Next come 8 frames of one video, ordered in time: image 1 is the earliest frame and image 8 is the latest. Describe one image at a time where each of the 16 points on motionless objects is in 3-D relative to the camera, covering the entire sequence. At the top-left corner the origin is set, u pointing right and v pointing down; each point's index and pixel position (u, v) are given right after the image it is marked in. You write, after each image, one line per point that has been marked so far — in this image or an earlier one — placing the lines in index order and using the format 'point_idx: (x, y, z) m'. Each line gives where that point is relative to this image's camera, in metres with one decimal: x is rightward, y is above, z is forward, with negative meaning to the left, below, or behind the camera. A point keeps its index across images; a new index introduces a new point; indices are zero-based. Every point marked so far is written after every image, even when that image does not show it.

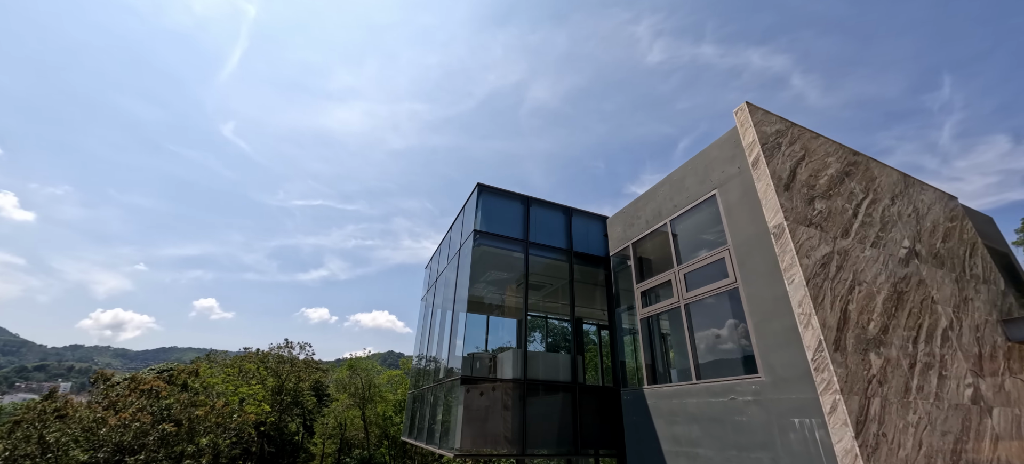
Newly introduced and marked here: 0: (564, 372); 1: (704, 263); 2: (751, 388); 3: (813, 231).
0: (+1.5, -4.1, +11.9) m
1: (+4.3, -0.7, +9.0) m
2: (+4.3, -2.8, +7.3) m
3: (+5.3, 0.0, +7.2) m
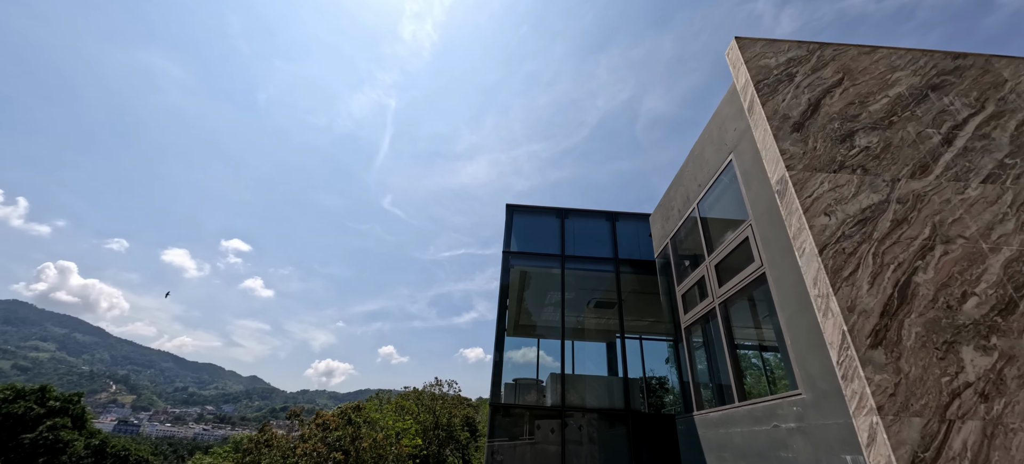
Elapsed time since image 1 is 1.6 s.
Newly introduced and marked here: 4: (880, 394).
0: (+2.7, -4.2, +10.3) m
1: (+3.8, -0.3, +7.0) m
2: (+3.6, -2.3, +5.2) m
3: (+4.1, +0.7, +5.1) m
4: (+3.4, -1.5, +3.7) m
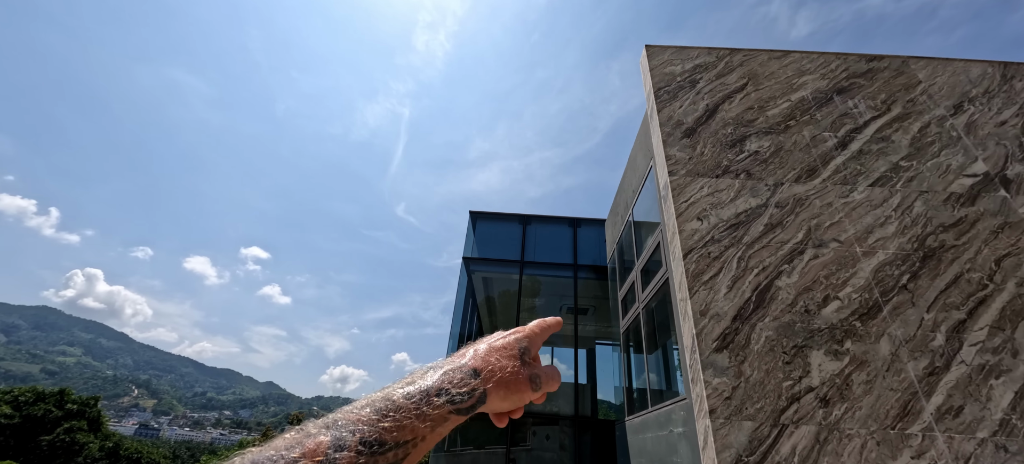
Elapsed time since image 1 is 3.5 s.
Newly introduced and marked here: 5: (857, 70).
0: (+1.5, -4.4, +10.3) m
1: (+2.5, -0.3, +7.0) m
2: (+2.2, -2.4, +5.2) m
3: (+2.7, +0.6, +5.1) m
4: (+1.9, -1.5, +3.8) m
5: (+5.2, +2.5, +6.1) m
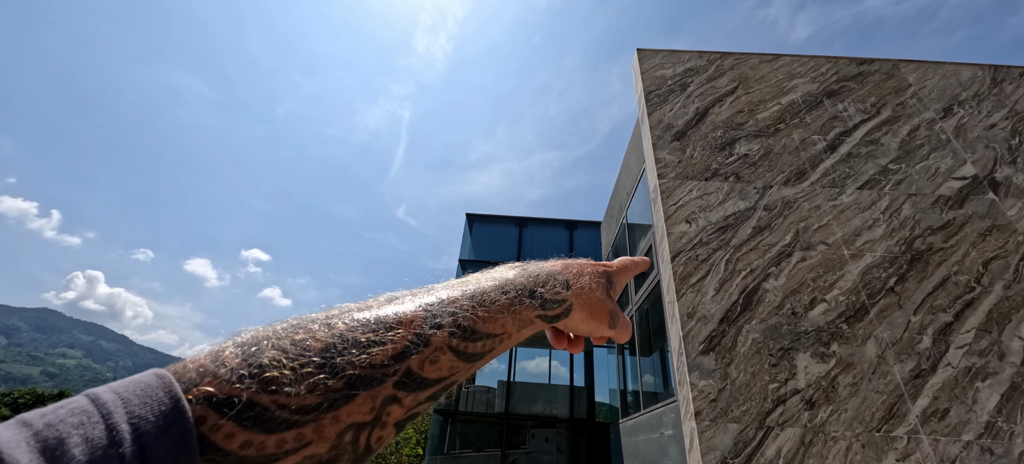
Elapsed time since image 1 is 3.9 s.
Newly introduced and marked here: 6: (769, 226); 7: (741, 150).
0: (+1.3, -4.4, +10.3) m
1: (+2.3, -0.4, +7.0) m
2: (+2.0, -2.4, +5.2) m
3: (+2.5, +0.6, +5.1) m
4: (+1.8, -1.6, +3.8) m
5: (+5.1, +2.4, +6.2) m
6: (+3.0, +0.1, +4.7) m
7: (+3.1, +1.1, +5.4) m
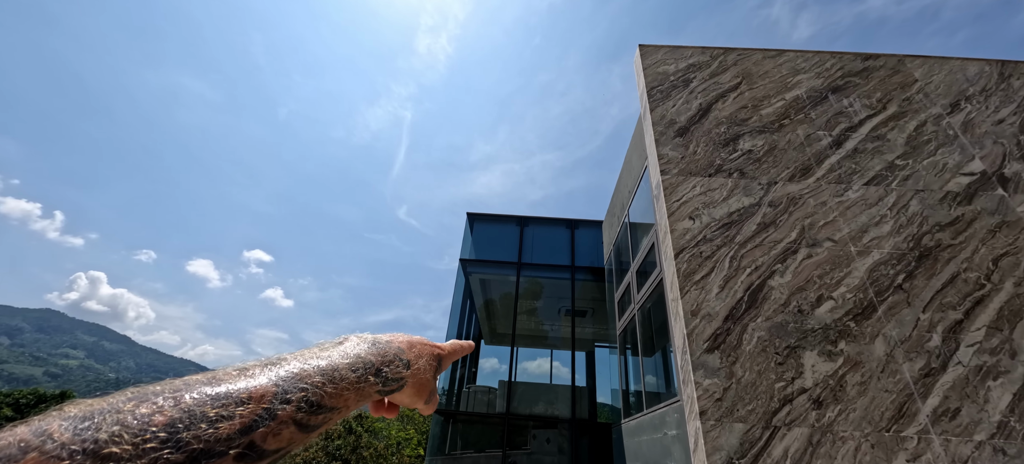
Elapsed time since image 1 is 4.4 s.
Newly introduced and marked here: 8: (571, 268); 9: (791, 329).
0: (+1.4, -4.4, +10.2) m
1: (+2.4, -0.4, +6.9) m
2: (+2.1, -2.4, +5.1) m
3: (+2.5, +0.6, +5.0) m
4: (+1.8, -1.5, +3.7) m
5: (+5.1, +2.5, +6.1) m
6: (+3.0, +0.1, +4.7) m
7: (+3.1, +1.1, +5.3) m
8: (+1.8, -1.1, +12.1) m
9: (+2.8, -1.0, +4.0) m
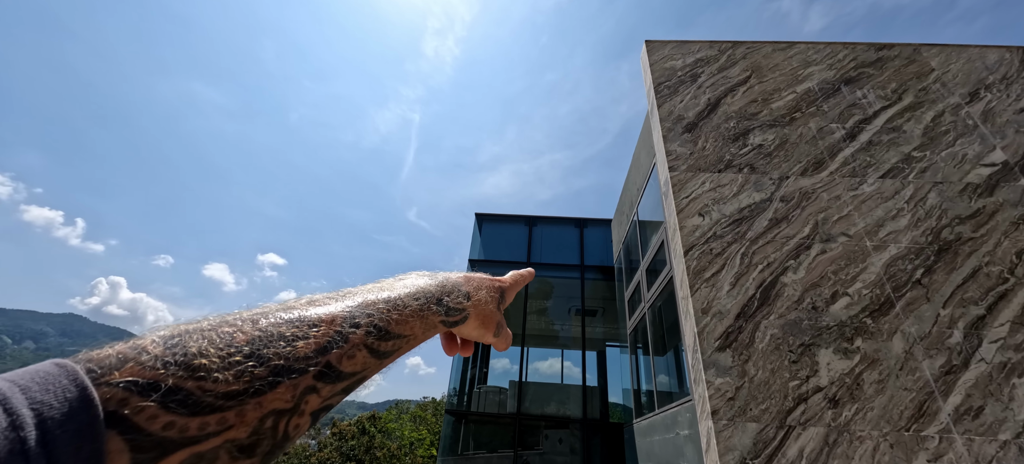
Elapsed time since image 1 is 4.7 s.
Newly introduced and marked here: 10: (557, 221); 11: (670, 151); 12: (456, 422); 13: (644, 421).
0: (+1.7, -4.4, +10.2) m
1: (+2.5, -0.3, +6.9) m
2: (+2.2, -2.3, +5.1) m
3: (+2.6, +0.7, +5.0) m
4: (+1.9, -1.5, +3.6) m
5: (+5.2, +2.5, +5.9) m
6: (+3.1, +0.2, +4.6) m
7: (+3.1, +1.2, +5.2) m
8: (+2.1, -1.1, +12.1) m
9: (+2.9, -0.9, +3.9) m
10: (+1.5, +0.4, +12.9) m
11: (+2.1, +1.1, +5.3) m
12: (-1.4, -4.7, +10.0) m
13: (+2.3, -3.3, +7.1) m
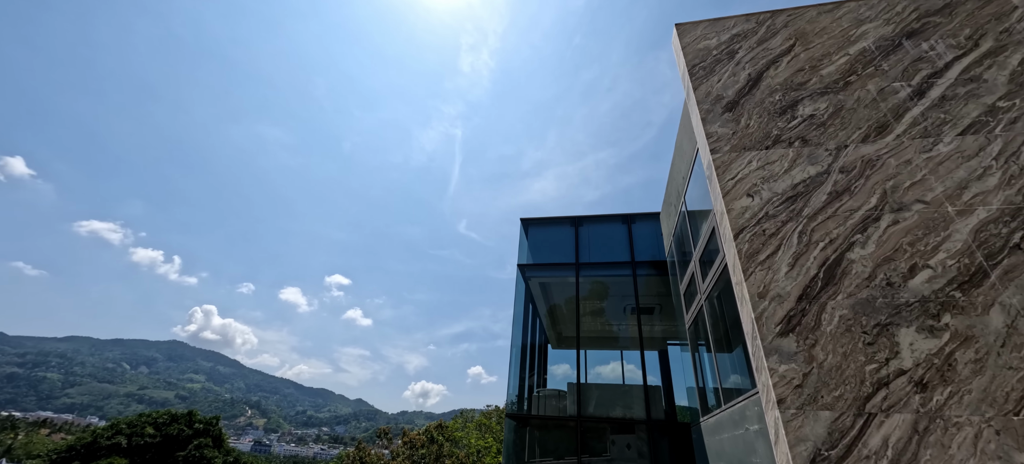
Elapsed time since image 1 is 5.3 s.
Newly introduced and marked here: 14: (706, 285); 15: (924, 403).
0: (+3.1, -4.3, +9.9) m
1: (+3.2, -0.1, +6.5) m
2: (+2.9, -2.1, +4.8) m
3: (+3.0, +0.9, +4.7) m
4: (+2.3, -1.3, +3.4) m
5: (+5.6, +3.0, +5.4) m
6: (+3.5, +0.4, +4.2) m
7: (+3.5, +1.5, +4.9) m
8: (+3.5, -0.9, +11.8) m
9: (+3.3, -0.7, +3.6) m
10: (+2.9, +0.4, +12.7) m
11: (+2.5, +1.2, +5.0) m
12: (+0.1, -4.8, +10.0) m
13: (+3.3, -3.1, +6.7) m
14: (+3.3, -0.9, +7.0) m
15: (+3.2, -1.3, +3.2) m
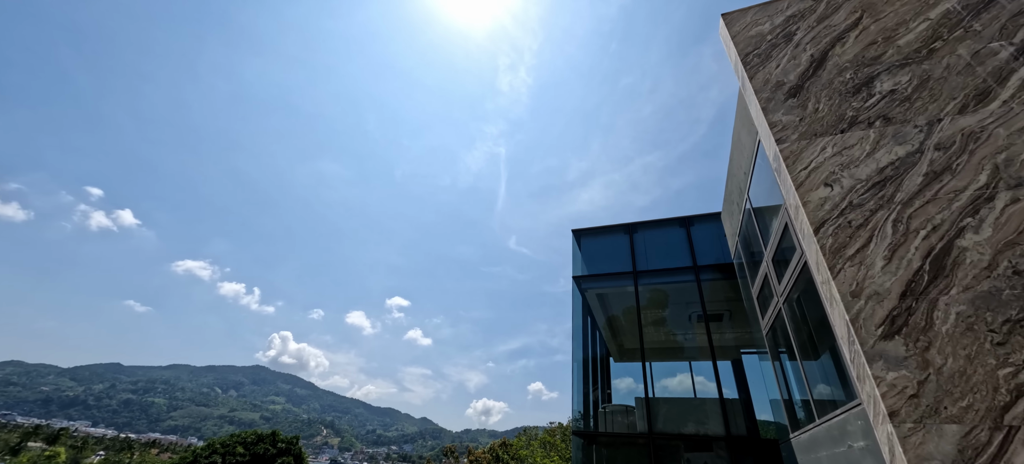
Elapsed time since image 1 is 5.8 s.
0: (+4.7, -4.3, +9.2) m
1: (+4.1, 0.0, +6.0) m
2: (+3.6, -2.0, +4.2) m
3: (+3.6, +1.0, +4.2) m
4: (+2.8, -1.2, +3.0) m
5: (+6.0, +3.2, +4.7) m
6: (+4.0, +0.6, +3.7) m
7: (+4.1, +1.6, +4.4) m
8: (+5.0, -1.0, +11.1) m
9: (+3.8, -0.5, +3.1) m
10: (+4.4, +0.3, +12.2) m
11: (+3.1, +1.3, +4.7) m
12: (+1.8, -5.1, +9.7) m
13: (+4.4, -3.1, +6.1) m
14: (+4.3, -0.9, +6.4) m
15: (+3.7, -1.2, +2.6) m
